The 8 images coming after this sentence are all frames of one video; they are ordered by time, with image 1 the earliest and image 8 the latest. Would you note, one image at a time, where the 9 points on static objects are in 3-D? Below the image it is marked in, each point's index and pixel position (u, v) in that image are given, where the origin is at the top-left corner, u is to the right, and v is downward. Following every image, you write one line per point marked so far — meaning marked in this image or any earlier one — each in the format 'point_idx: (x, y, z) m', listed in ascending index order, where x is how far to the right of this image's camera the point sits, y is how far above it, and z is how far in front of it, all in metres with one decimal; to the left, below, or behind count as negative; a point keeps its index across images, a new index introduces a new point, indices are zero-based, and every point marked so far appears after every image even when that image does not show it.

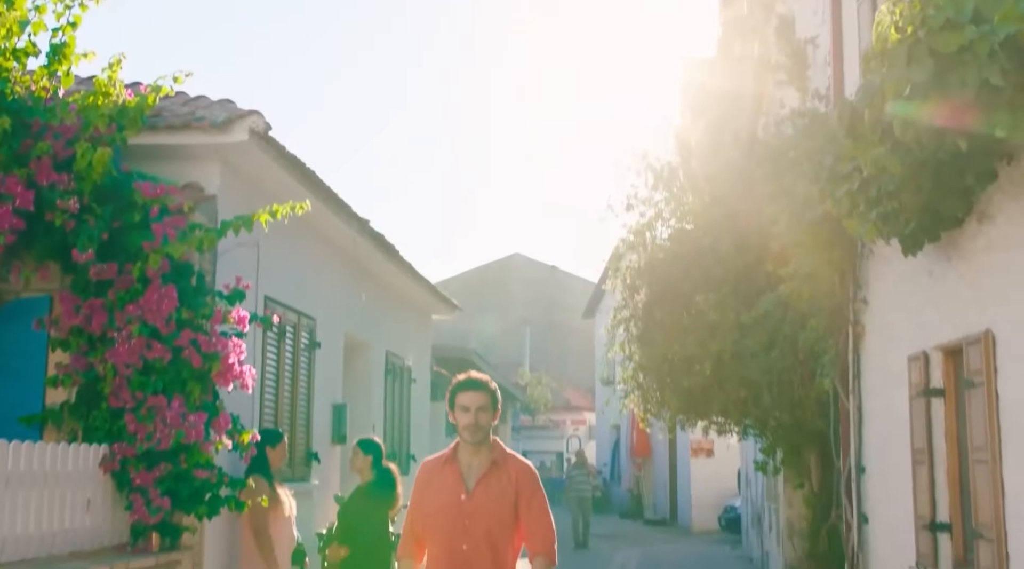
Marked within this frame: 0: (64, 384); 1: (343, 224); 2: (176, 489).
0: (-2.6, -0.6, +6.5) m
1: (-1.4, +0.5, +9.3) m
2: (-1.9, -1.2, +6.5) m
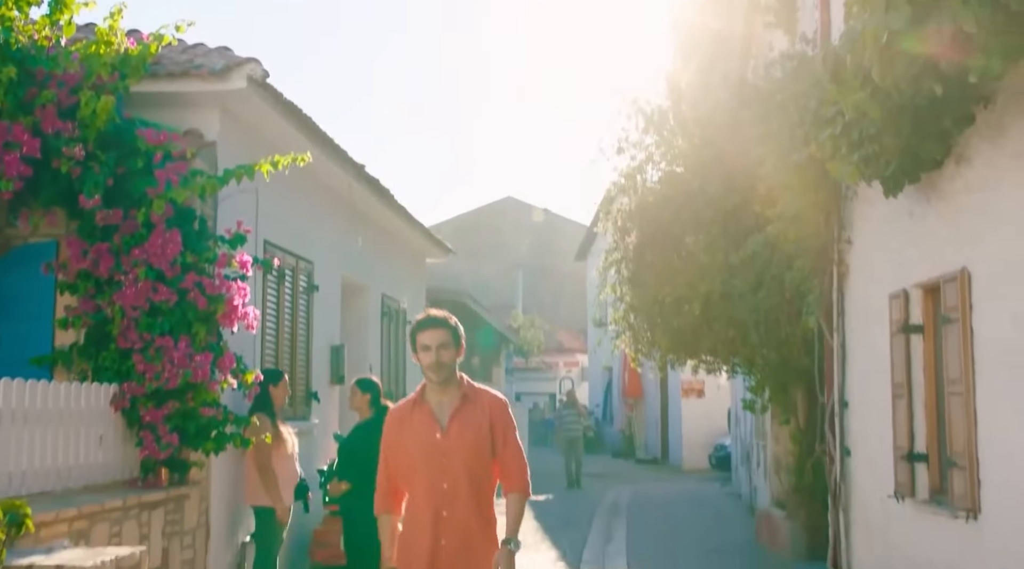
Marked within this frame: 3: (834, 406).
0: (-2.6, -0.2, +6.7) m
1: (-1.4, +1.0, +9.5) m
2: (-2.0, -0.8, +6.8) m
3: (+2.6, -1.0, +9.1) m
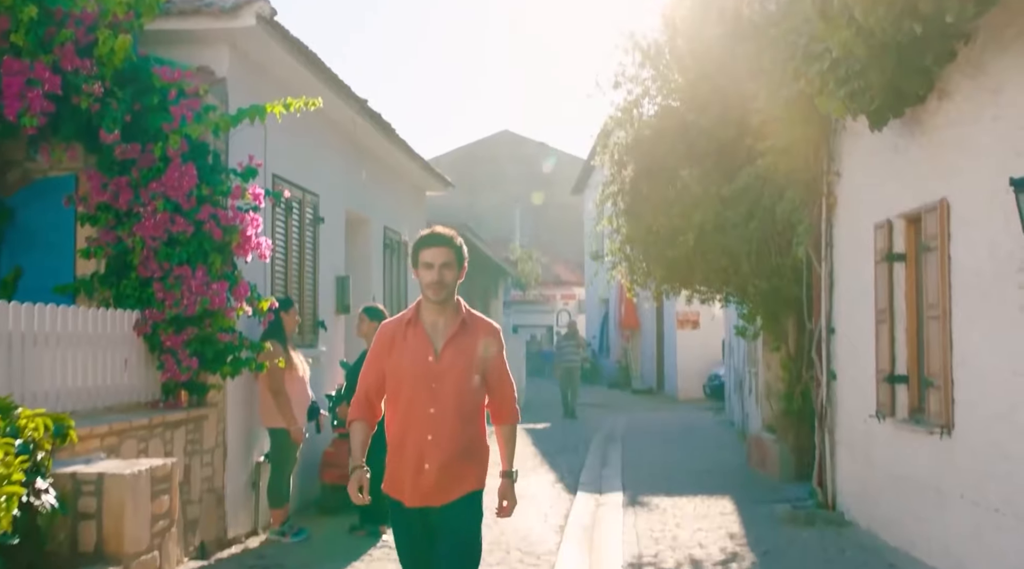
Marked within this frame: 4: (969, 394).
0: (-2.6, +0.2, +7.1) m
1: (-1.4, +1.5, +9.7) m
2: (-1.9, -0.4, +7.2) m
3: (+2.6, -0.4, +9.4) m
4: (+2.5, -0.6, +6.3) m
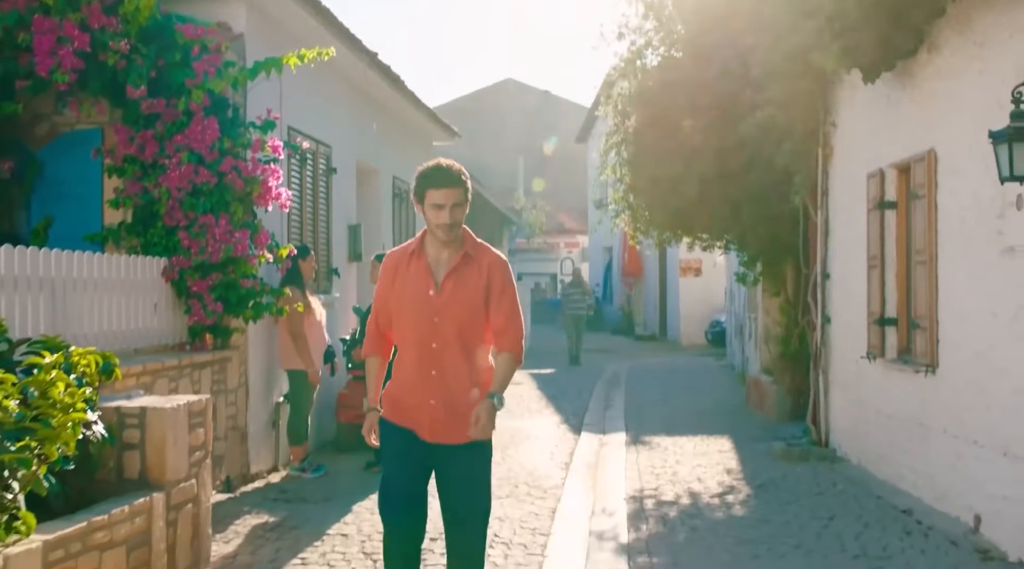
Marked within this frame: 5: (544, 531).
0: (-2.5, +0.5, +7.4) m
1: (-1.4, +2.0, +10.0) m
2: (-1.9, -0.1, +7.6) m
3: (+2.6, +0.1, +9.8) m
4: (+2.6, -0.3, +6.6) m
5: (+0.2, -1.5, +6.8) m
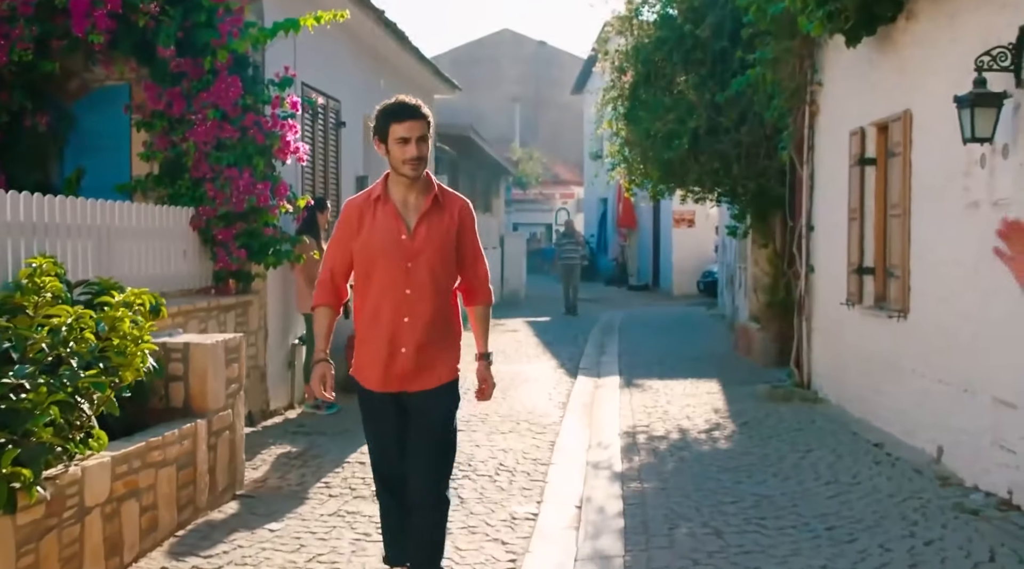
0: (-2.5, +0.9, +7.9) m
1: (-1.4, +2.5, +10.5) m
2: (-1.9, +0.3, +8.1) m
3: (+2.6, +0.5, +10.4) m
4: (+2.6, 0.0, +7.2) m
5: (+0.2, -1.1, +7.4) m
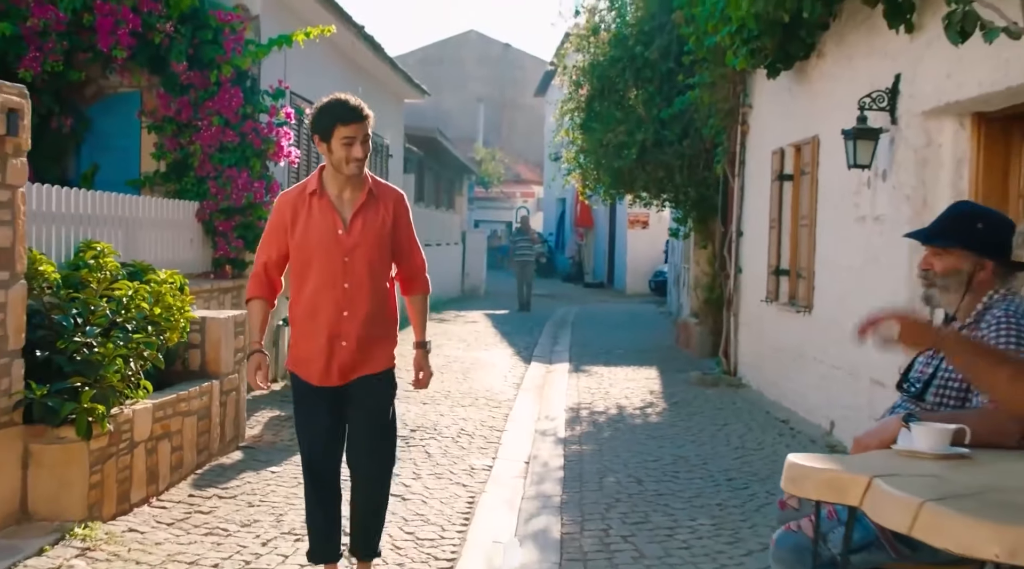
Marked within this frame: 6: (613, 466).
0: (-2.8, +1.0, +9.0) m
1: (-1.7, +2.6, +11.6) m
2: (-2.2, +0.4, +9.2) m
3: (+2.3, +0.5, +11.7) m
4: (+2.3, 0.0, +8.5) m
5: (-0.1, -1.1, +8.6) m
6: (+0.6, -1.1, +7.2) m
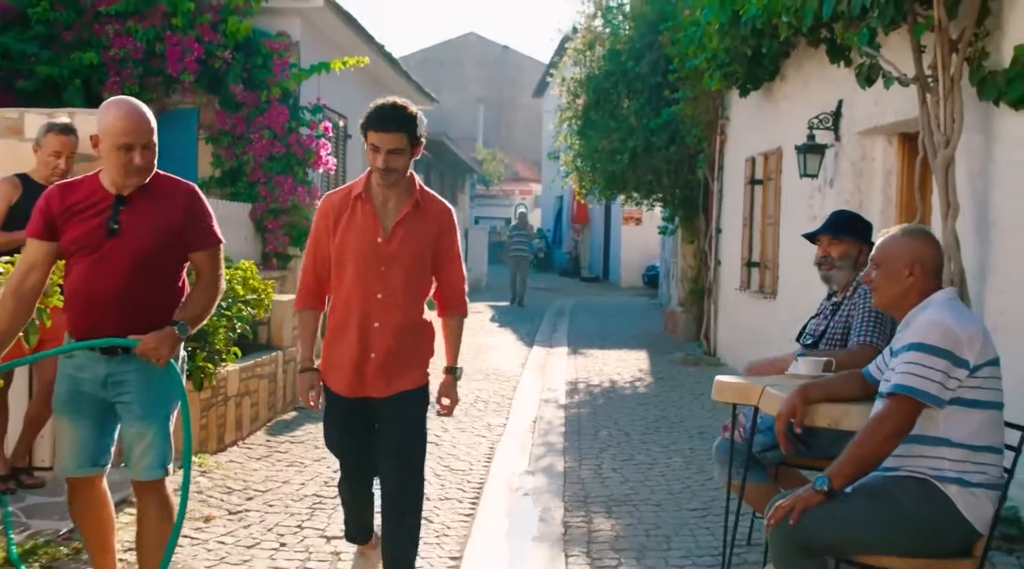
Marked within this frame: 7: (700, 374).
0: (-2.7, +1.1, +10.5) m
1: (-1.6, +2.7, +13.1) m
2: (-2.1, +0.5, +10.7) m
3: (+2.3, +0.6, +13.2) m
4: (+2.4, +0.1, +10.0) m
5: (0.0, -1.0, +10.1) m
6: (+0.7, -1.1, +8.7) m
7: (+2.0, -0.9, +11.9) m
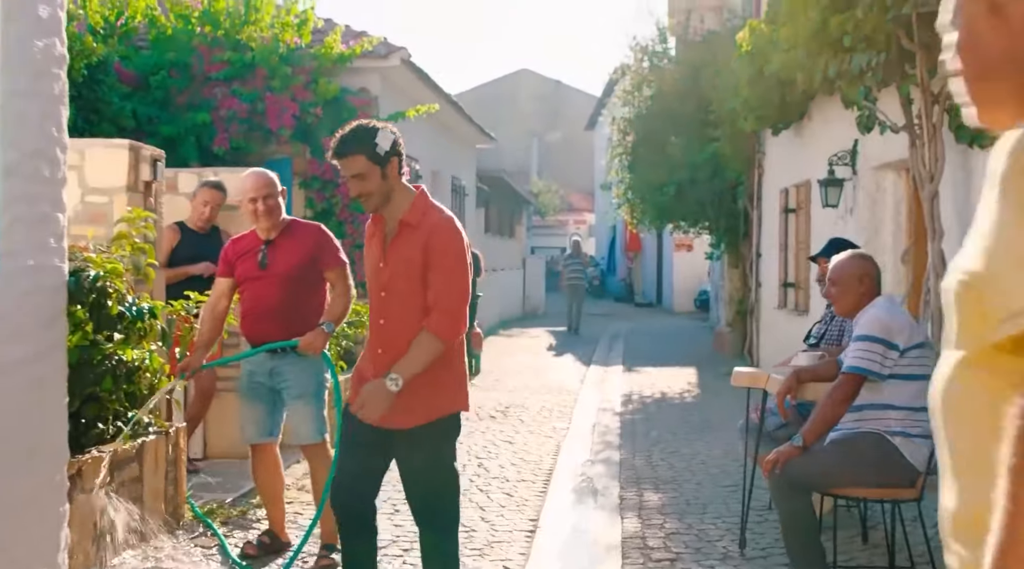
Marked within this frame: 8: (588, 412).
0: (-2.1, +0.8, +12.0) m
1: (-0.9, +2.4, +14.5) m
2: (-1.5, +0.2, +12.1) m
3: (+3.1, +0.4, +14.4) m
4: (+3.0, -0.1, +11.2) m
5: (+0.6, -1.2, +11.4) m
6: (+1.3, -1.2, +9.9) m
7: (+2.7, -1.2, +13.0) m
8: (+0.7, -1.2, +10.9) m
